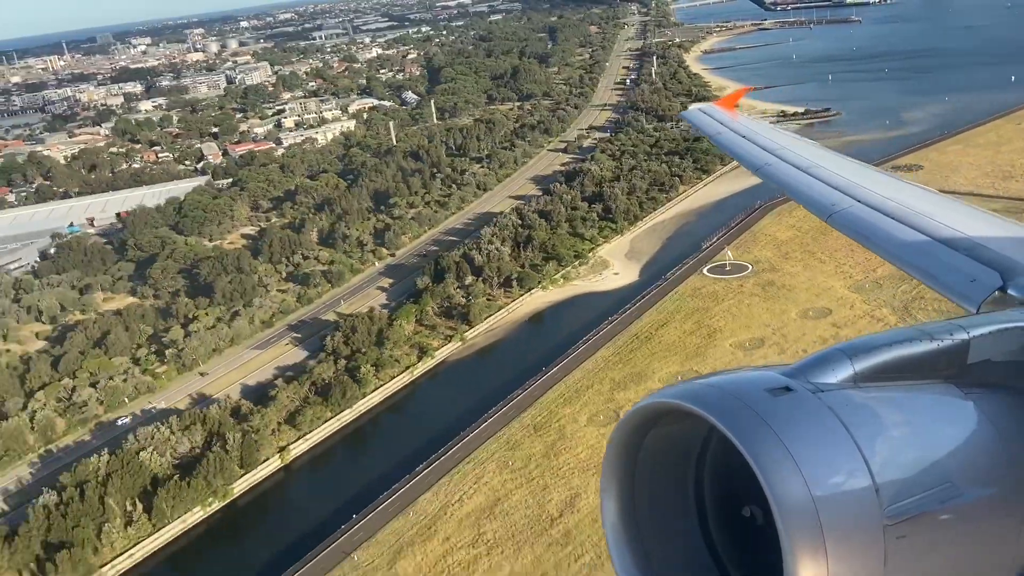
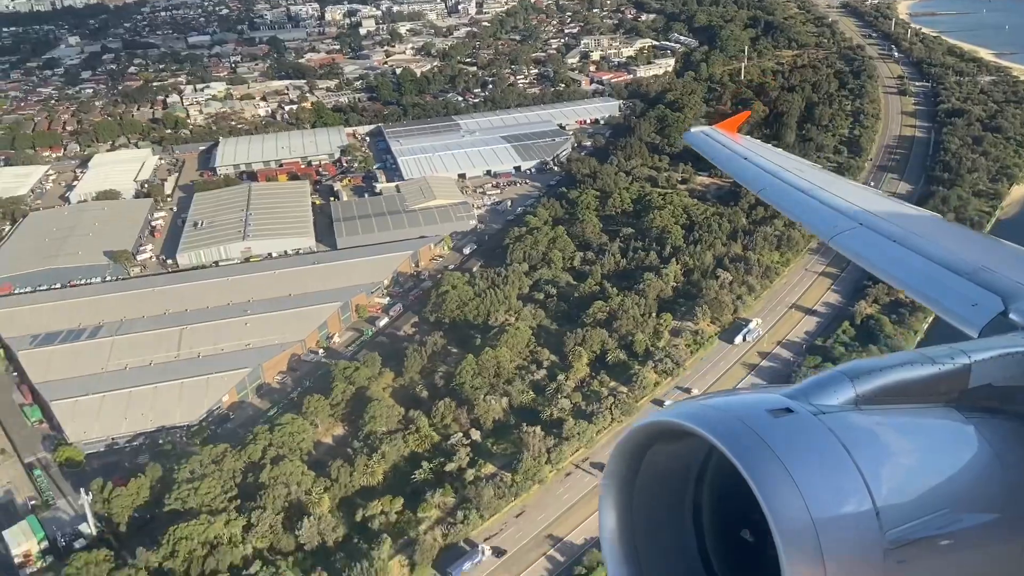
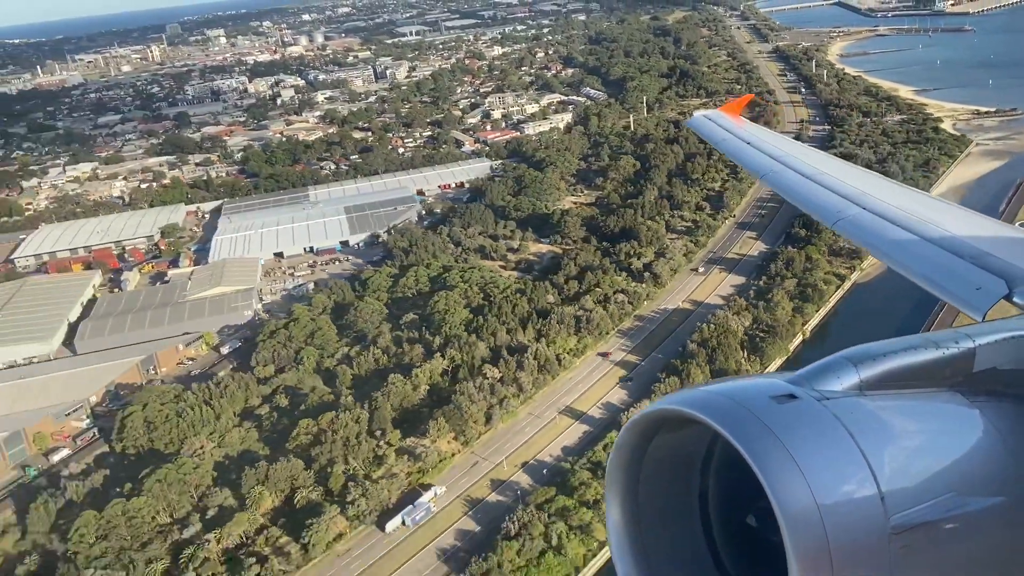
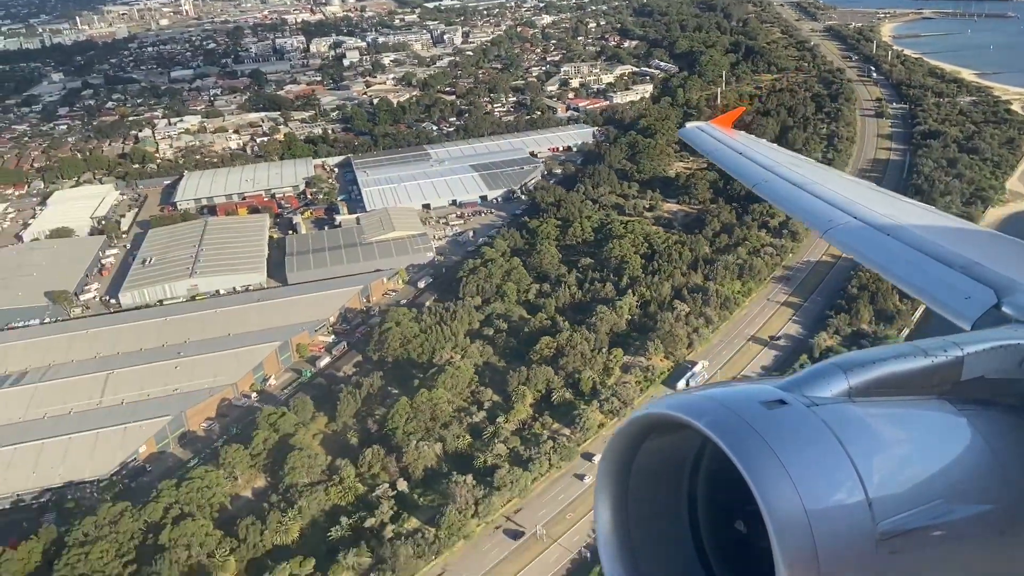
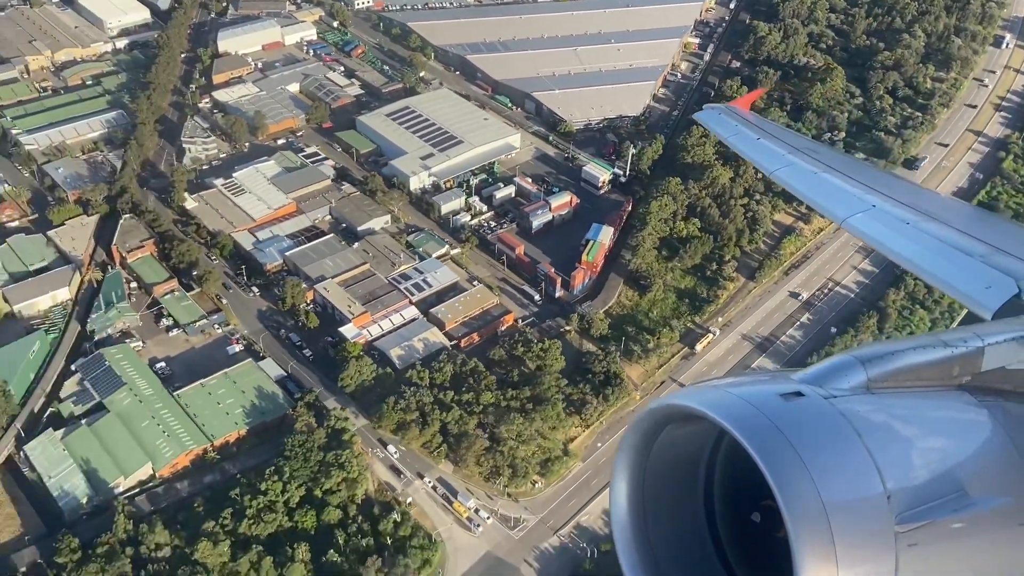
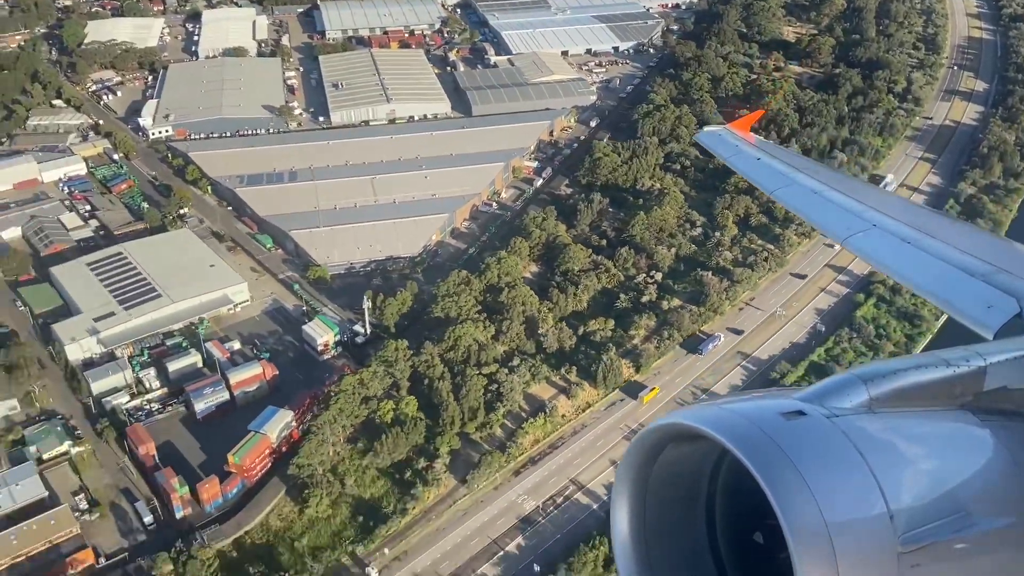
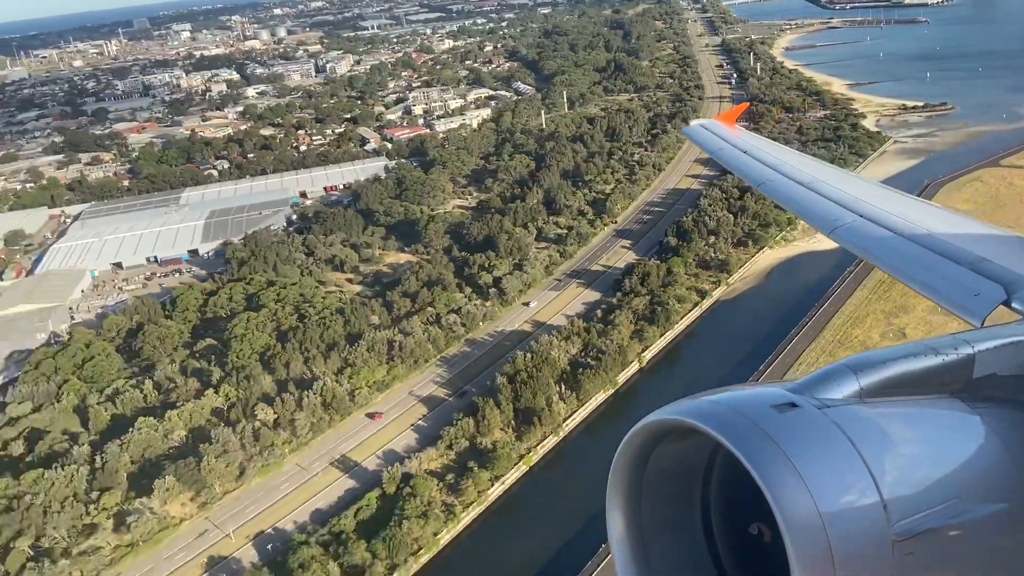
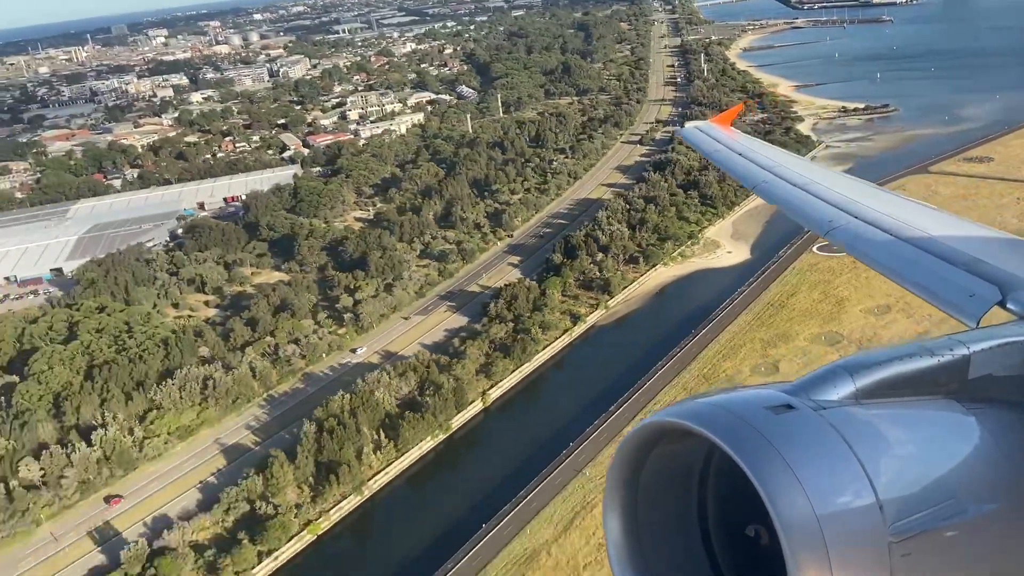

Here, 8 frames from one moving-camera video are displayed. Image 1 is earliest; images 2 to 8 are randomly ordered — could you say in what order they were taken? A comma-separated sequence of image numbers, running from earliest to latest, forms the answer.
8, 7, 3, 4, 2, 6, 5
